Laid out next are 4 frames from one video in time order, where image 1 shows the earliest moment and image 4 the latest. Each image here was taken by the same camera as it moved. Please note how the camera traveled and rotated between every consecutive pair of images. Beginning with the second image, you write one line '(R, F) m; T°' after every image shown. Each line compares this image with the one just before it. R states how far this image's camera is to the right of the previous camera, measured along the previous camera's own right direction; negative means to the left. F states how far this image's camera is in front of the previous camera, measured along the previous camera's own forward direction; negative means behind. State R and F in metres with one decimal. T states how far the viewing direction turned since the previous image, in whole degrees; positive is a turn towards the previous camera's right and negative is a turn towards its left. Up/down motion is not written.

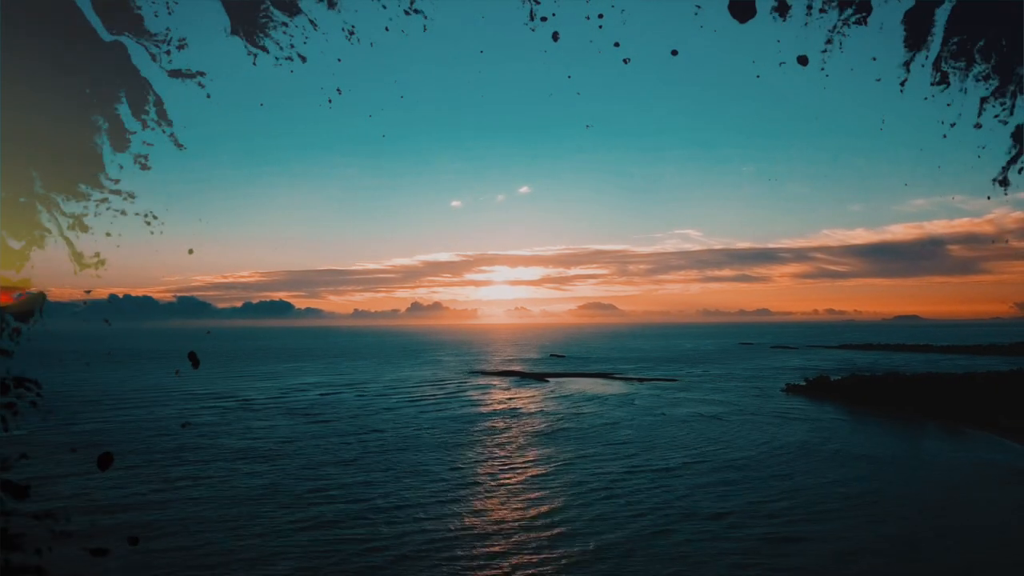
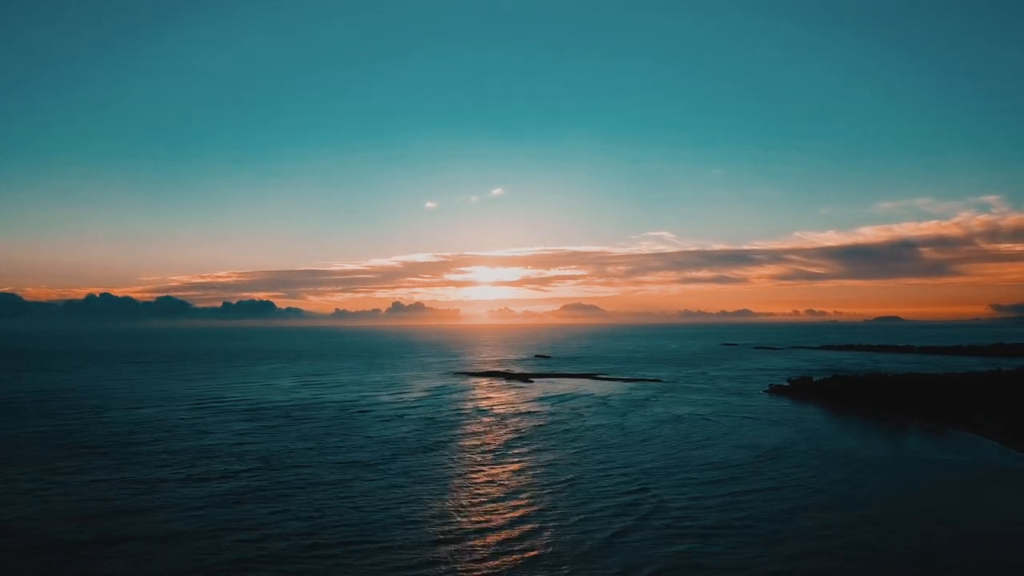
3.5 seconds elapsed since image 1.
(-1.8, +0.5) m; +2°
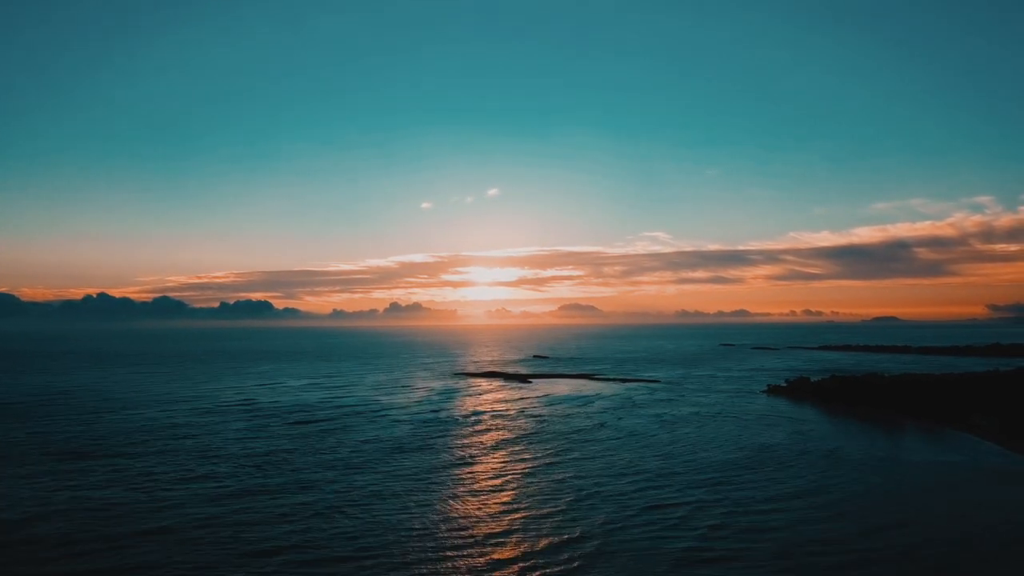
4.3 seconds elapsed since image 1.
(-0.3, +0.1) m; 0°
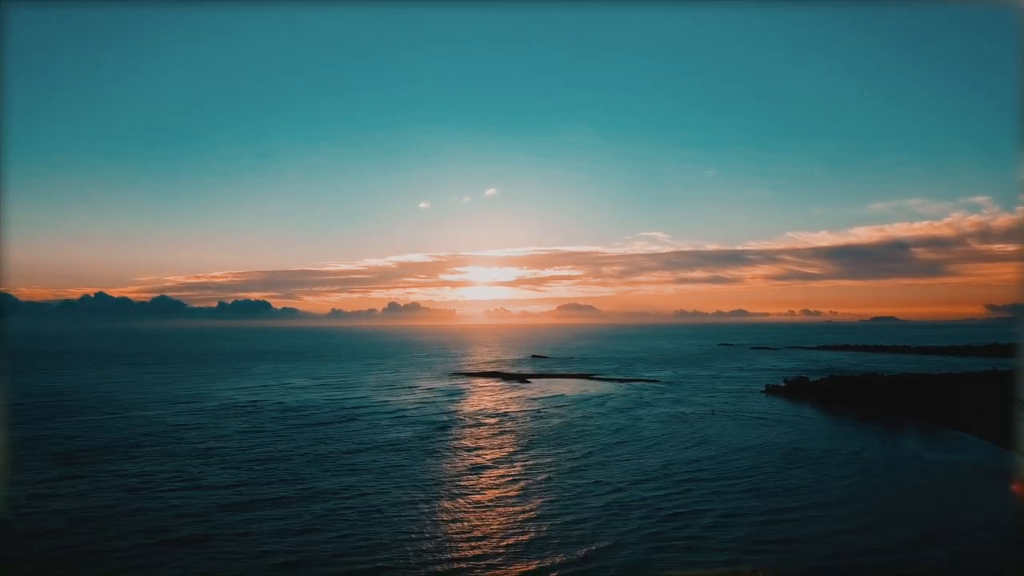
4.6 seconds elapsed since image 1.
(-0.2, +0.1) m; 0°
